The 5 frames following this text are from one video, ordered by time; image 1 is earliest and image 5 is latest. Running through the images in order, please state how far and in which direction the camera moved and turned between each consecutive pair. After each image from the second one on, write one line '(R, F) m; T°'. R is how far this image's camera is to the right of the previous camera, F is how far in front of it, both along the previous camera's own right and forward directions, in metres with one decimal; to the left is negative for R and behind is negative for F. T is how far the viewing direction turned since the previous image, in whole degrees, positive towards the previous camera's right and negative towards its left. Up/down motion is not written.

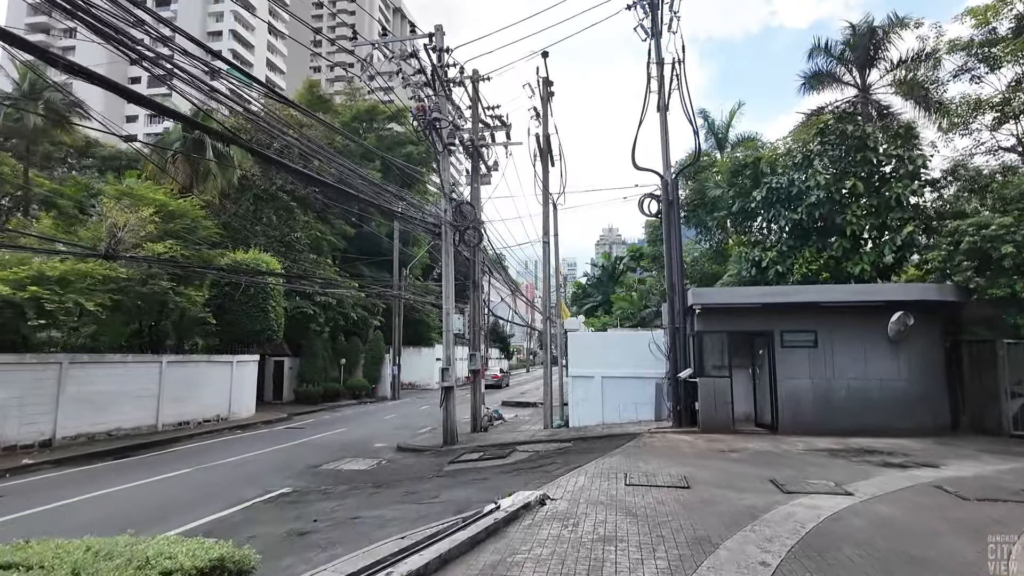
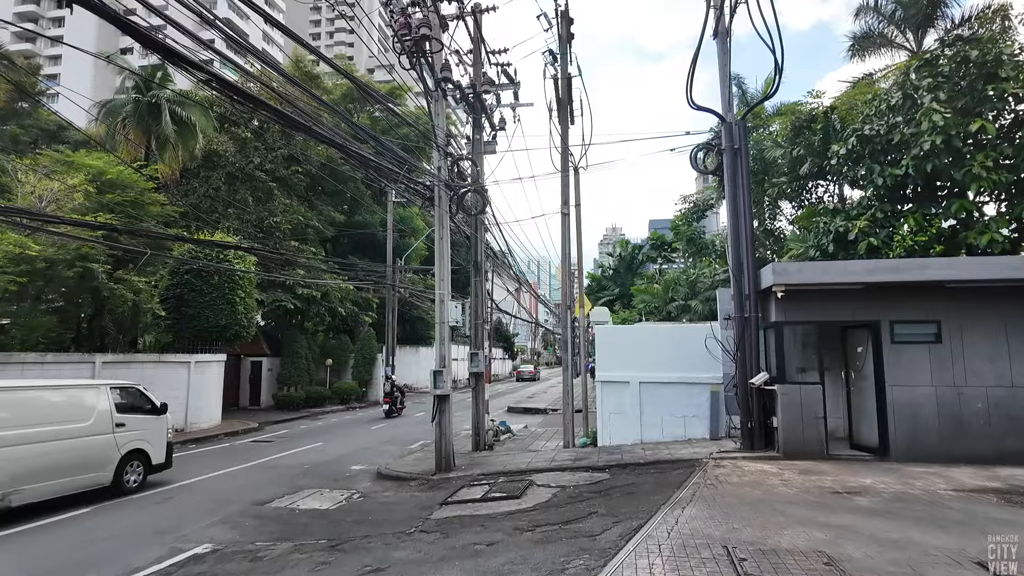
(-0.2, +3.2) m; 0°
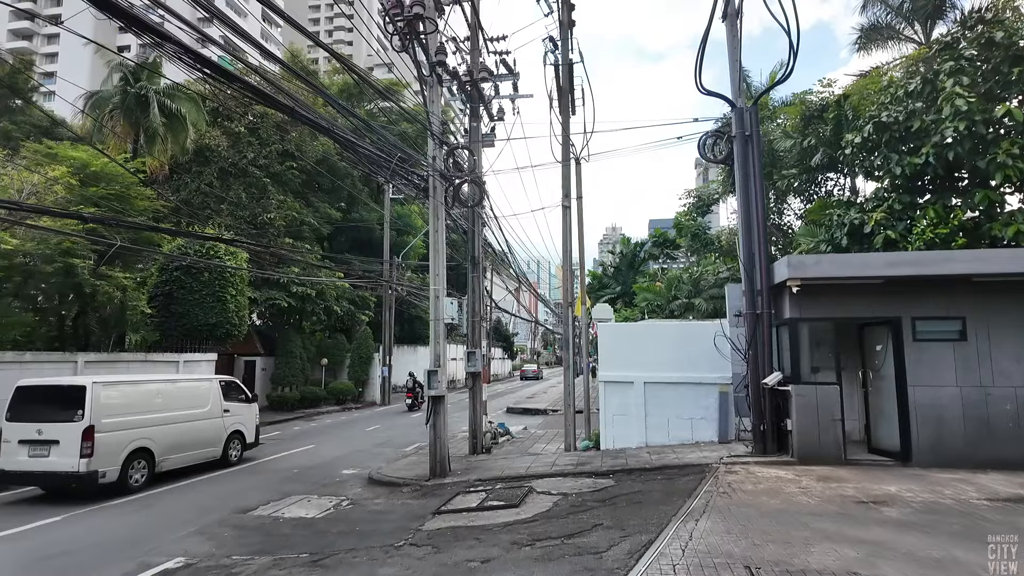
(0.0, +0.5) m; 0°
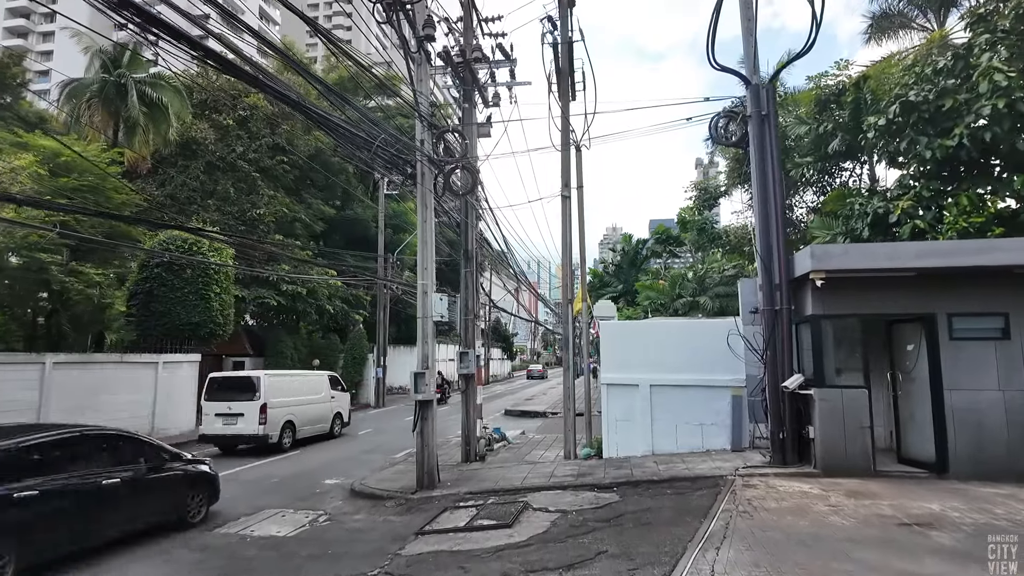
(+0.1, +0.8) m; 0°
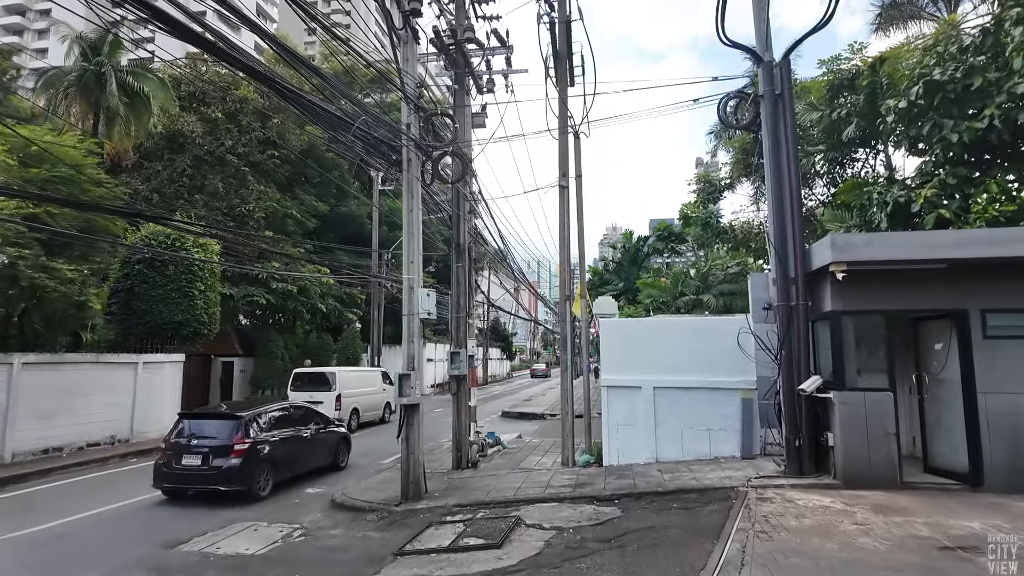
(+0.1, +0.7) m; 0°
